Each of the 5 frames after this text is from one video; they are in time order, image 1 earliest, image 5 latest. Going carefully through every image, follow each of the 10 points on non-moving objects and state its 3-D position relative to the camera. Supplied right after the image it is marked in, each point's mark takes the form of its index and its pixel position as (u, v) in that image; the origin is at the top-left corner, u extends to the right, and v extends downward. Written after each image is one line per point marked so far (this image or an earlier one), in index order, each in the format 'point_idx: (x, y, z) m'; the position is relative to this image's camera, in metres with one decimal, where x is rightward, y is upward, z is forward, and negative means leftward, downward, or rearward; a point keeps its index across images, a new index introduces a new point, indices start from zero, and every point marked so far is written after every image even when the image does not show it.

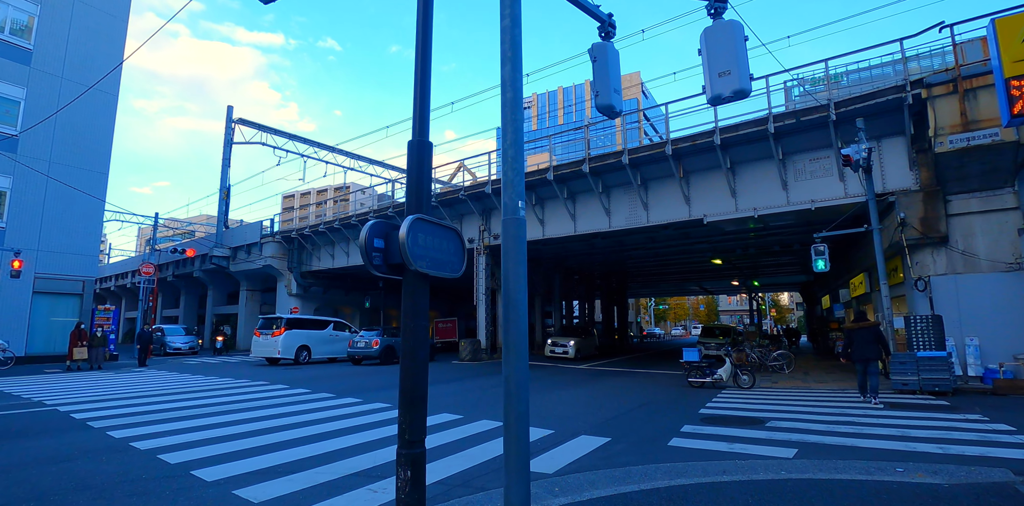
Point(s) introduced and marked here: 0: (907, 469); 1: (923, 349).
0: (+4.6, -2.5, +5.8) m
1: (+10.3, -2.4, +12.5) m
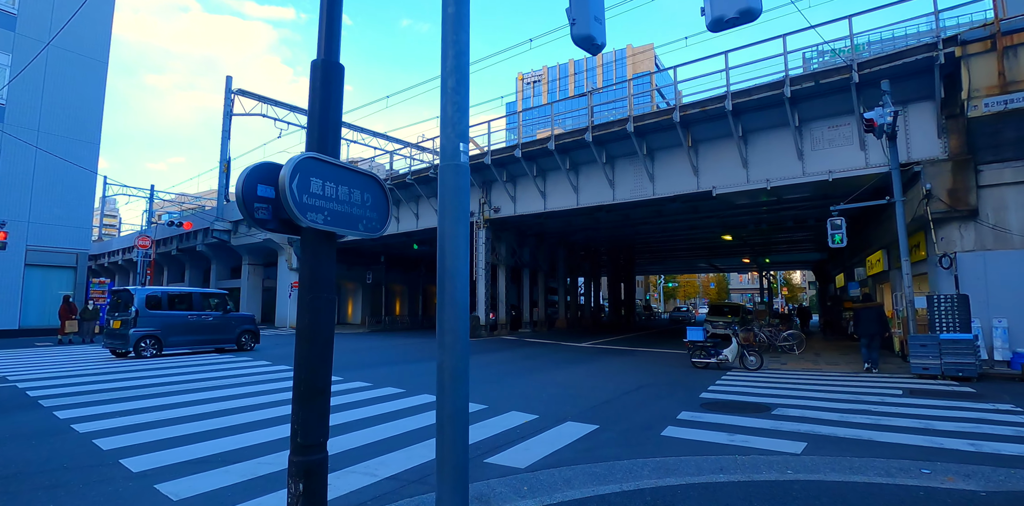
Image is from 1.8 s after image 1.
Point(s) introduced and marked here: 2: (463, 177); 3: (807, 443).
0: (+4.2, -2.2, +5.0) m
1: (+10.1, -1.8, +11.6) m
2: (-0.3, +0.5, +3.1) m
3: (+3.7, -2.4, +6.3) m
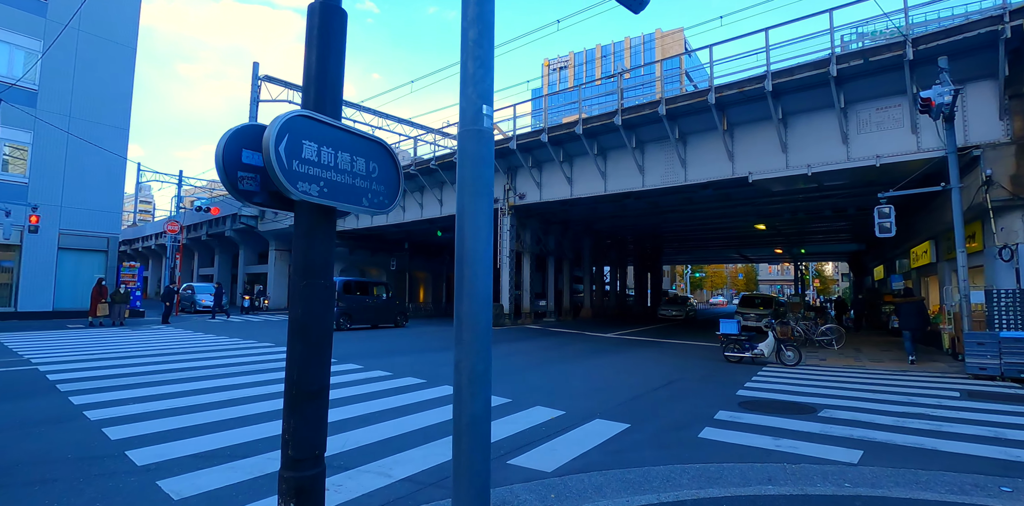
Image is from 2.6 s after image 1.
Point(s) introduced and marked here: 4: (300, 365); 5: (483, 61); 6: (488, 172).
0: (+4.5, -2.1, +4.4) m
1: (+10.6, -1.6, +10.7) m
2: (-0.1, +0.6, +2.7) m
3: (+4.0, -2.3, +5.7) m
4: (-0.9, -0.5, +2.2) m
5: (-0.2, +1.0, +2.7) m
6: (-0.1, +0.4, +2.6) m
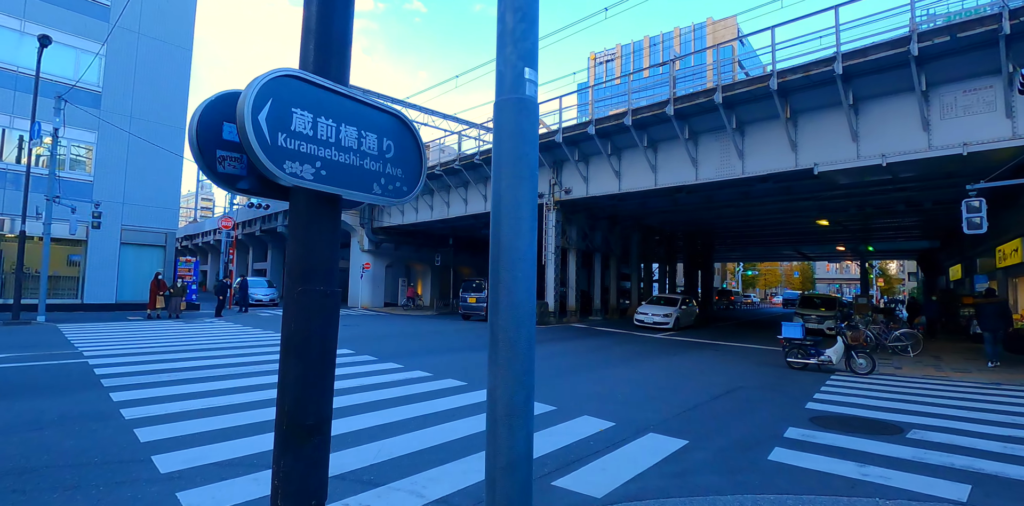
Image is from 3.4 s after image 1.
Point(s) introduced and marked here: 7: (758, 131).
0: (+4.8, -2.1, +3.5) m
1: (+11.5, -1.6, +9.2) m
2: (+0.1, +0.6, +2.1) m
3: (+4.4, -2.2, +4.8) m
4: (-0.8, -0.5, +1.8) m
5: (+0.1, +1.0, +2.1) m
6: (+0.1, +0.4, +2.1) m
7: (+8.0, +4.0, +16.1) m
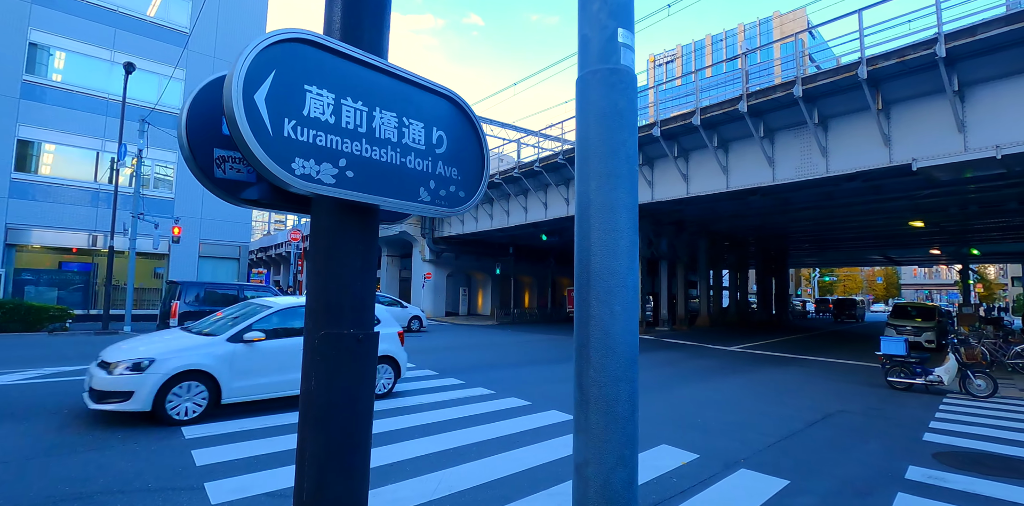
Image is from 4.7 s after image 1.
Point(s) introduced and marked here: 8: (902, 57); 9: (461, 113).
0: (+5.2, -2.1, +2.4) m
1: (+12.5, -1.6, +7.3) m
2: (+0.4, +0.5, +1.6) m
3: (+5.0, -2.3, +3.7) m
4: (-0.5, -0.6, +1.3) m
5: (+0.3, +1.0, +1.6) m
6: (+0.4, +0.4, +1.6) m
7: (+9.8, +3.8, +14.7) m
8: (+9.8, +4.9, +12.5) m
9: (-0.2, +0.4, +1.6) m
